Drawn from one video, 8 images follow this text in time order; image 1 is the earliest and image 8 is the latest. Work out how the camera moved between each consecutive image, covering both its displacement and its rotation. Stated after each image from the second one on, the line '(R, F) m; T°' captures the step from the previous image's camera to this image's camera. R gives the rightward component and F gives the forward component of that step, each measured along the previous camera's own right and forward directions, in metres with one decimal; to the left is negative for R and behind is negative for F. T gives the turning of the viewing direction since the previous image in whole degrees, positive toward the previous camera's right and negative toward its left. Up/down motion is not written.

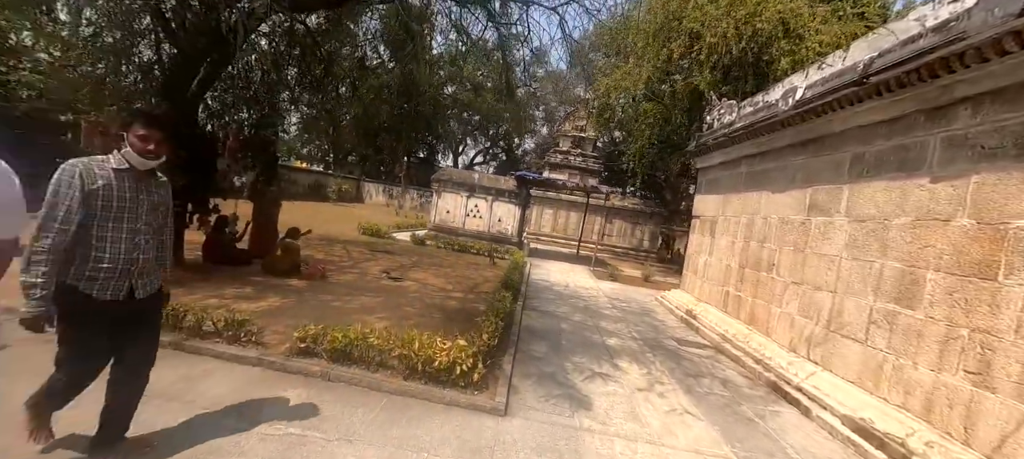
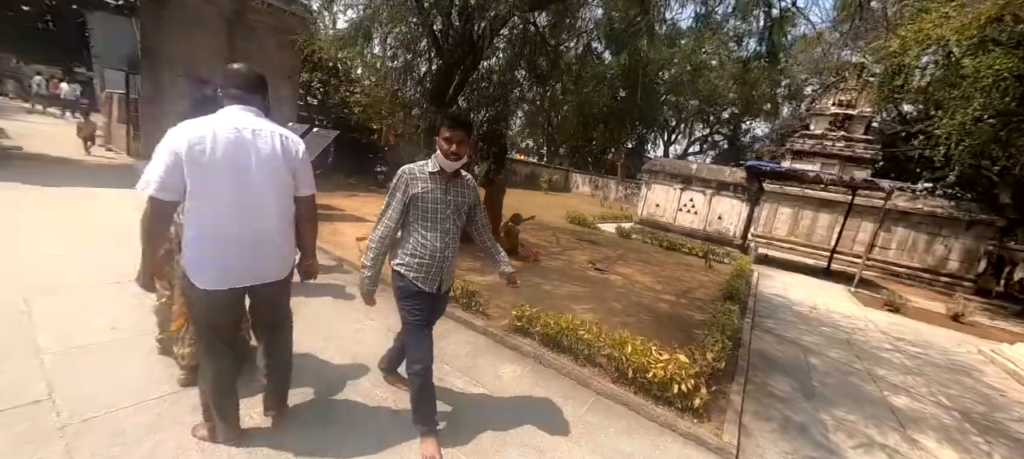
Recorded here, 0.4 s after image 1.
(-0.2, +0.2) m; -29°
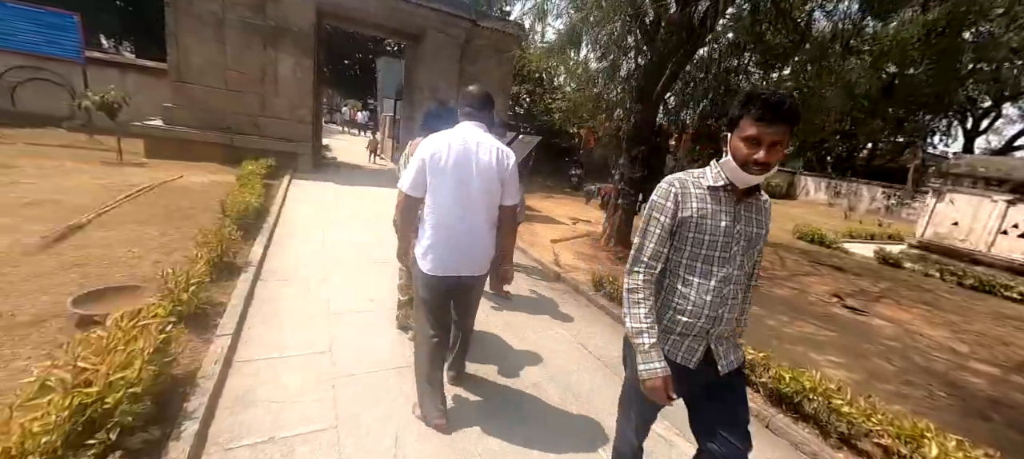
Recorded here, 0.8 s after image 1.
(-0.2, +0.2) m; -27°
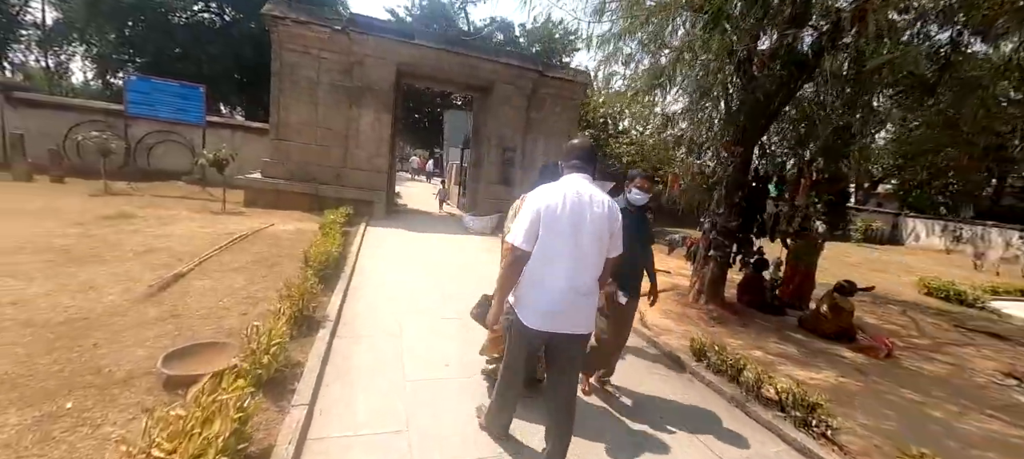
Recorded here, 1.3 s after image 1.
(-0.3, +0.3) m; -8°
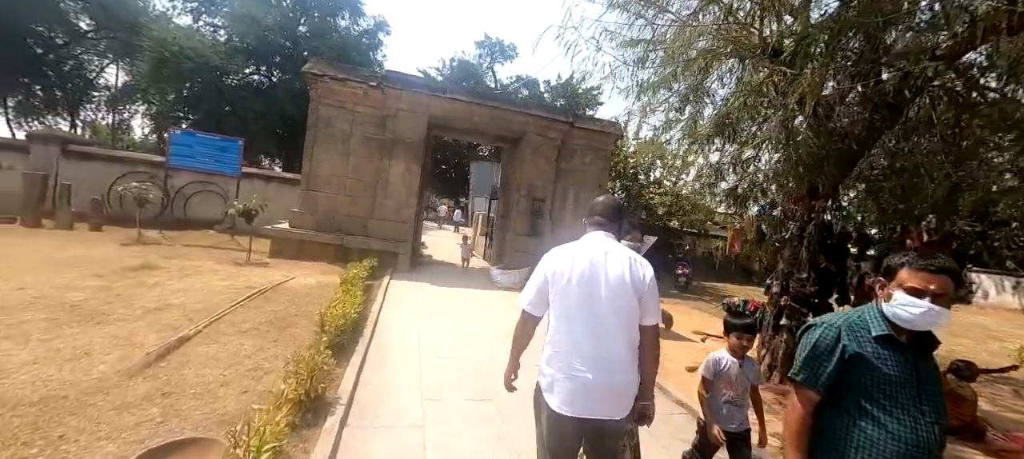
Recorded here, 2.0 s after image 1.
(-0.2, +0.5) m; -3°
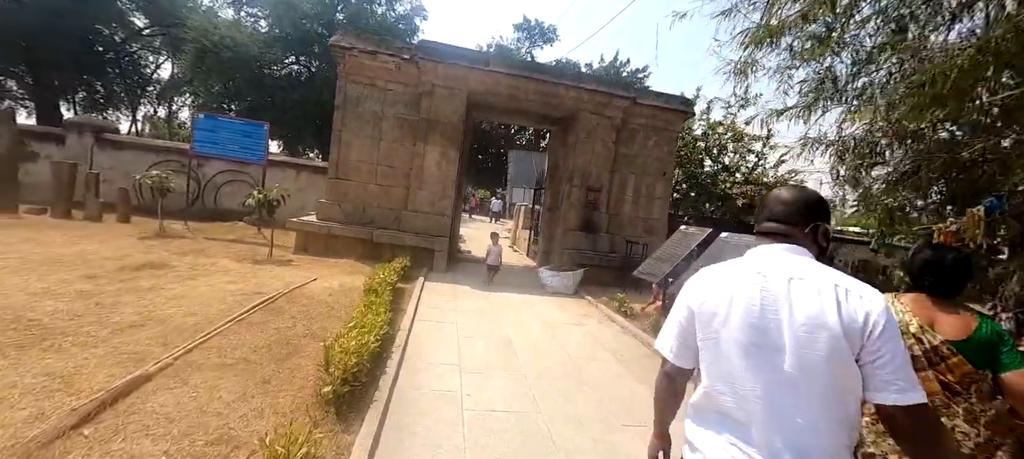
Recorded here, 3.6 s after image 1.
(-0.4, +1.4) m; -5°
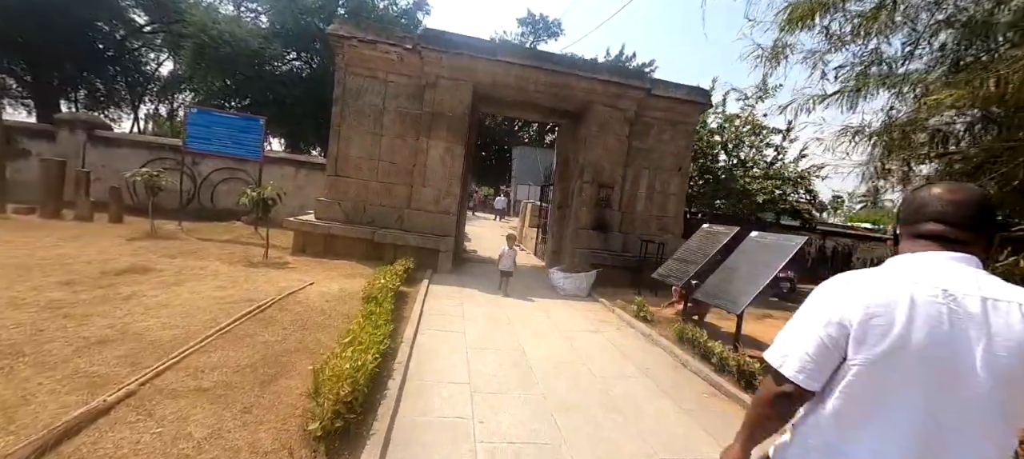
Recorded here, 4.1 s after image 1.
(-0.1, +0.5) m; 0°
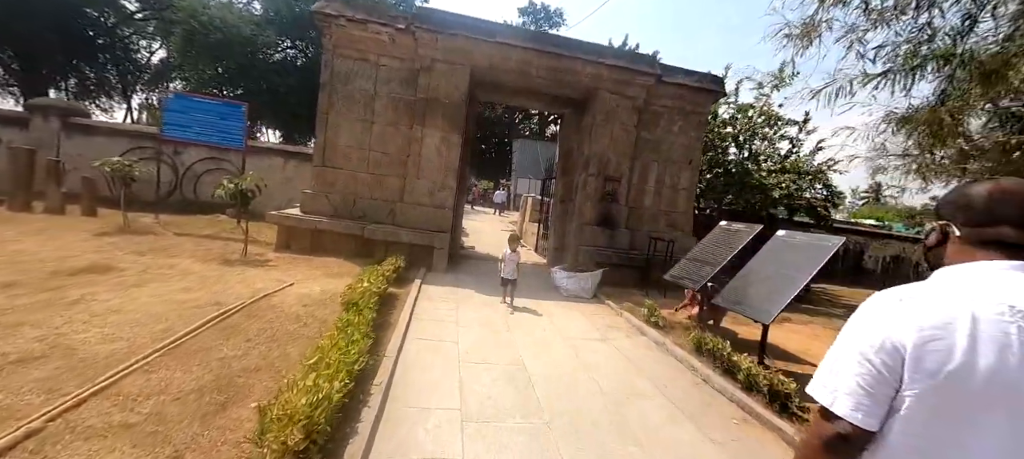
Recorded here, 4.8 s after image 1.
(0.0, +0.6) m; 0°
